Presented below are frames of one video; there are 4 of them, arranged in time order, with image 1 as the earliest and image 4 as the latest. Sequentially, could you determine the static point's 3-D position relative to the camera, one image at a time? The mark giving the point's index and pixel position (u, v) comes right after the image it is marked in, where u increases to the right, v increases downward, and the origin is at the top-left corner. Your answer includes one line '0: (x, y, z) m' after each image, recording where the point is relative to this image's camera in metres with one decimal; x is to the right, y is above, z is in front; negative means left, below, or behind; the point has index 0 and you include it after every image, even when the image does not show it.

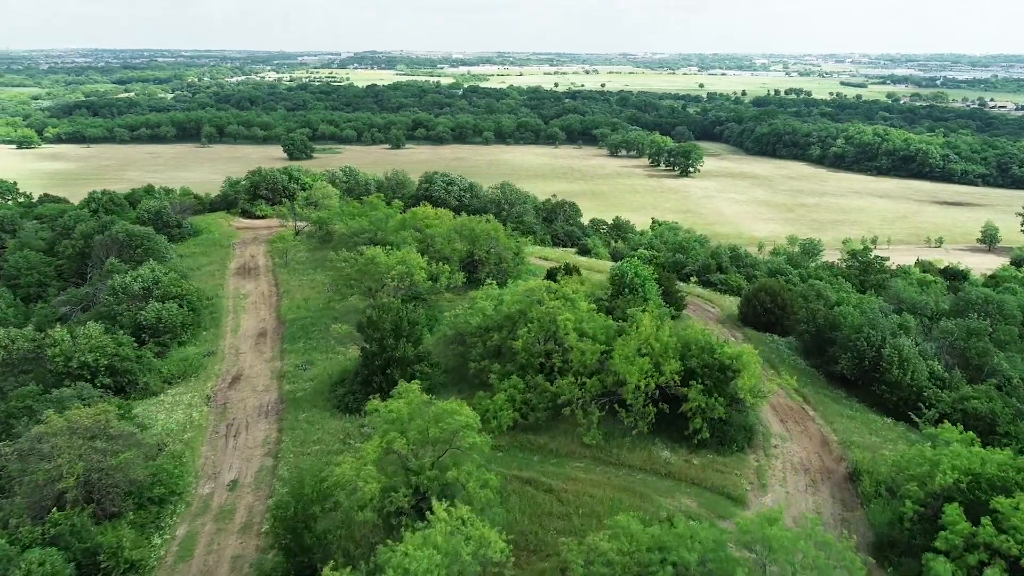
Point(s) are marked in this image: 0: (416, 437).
0: (-2.1, -3.3, +16.9) m
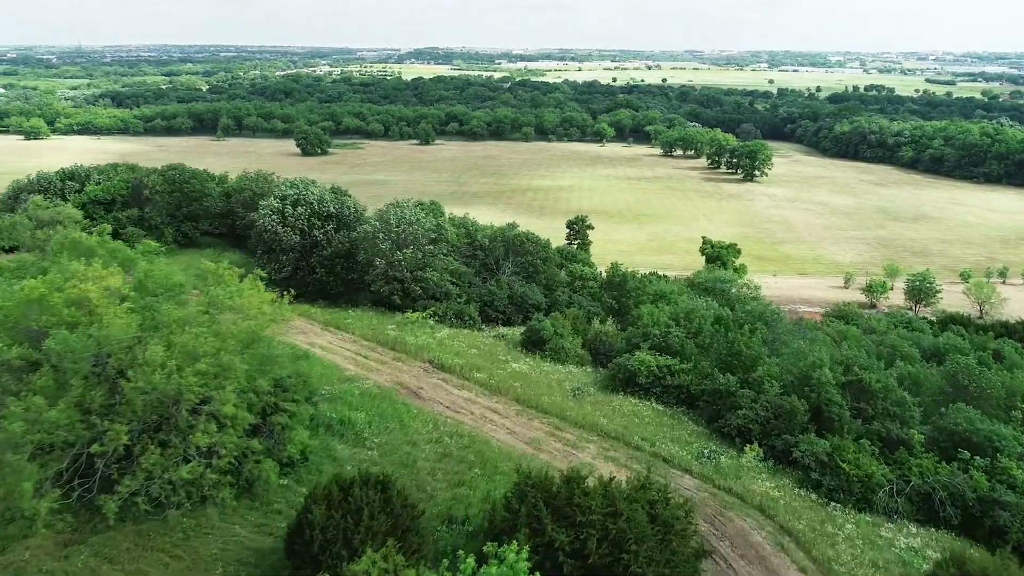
0: (-8.0, -7.0, -4.7) m
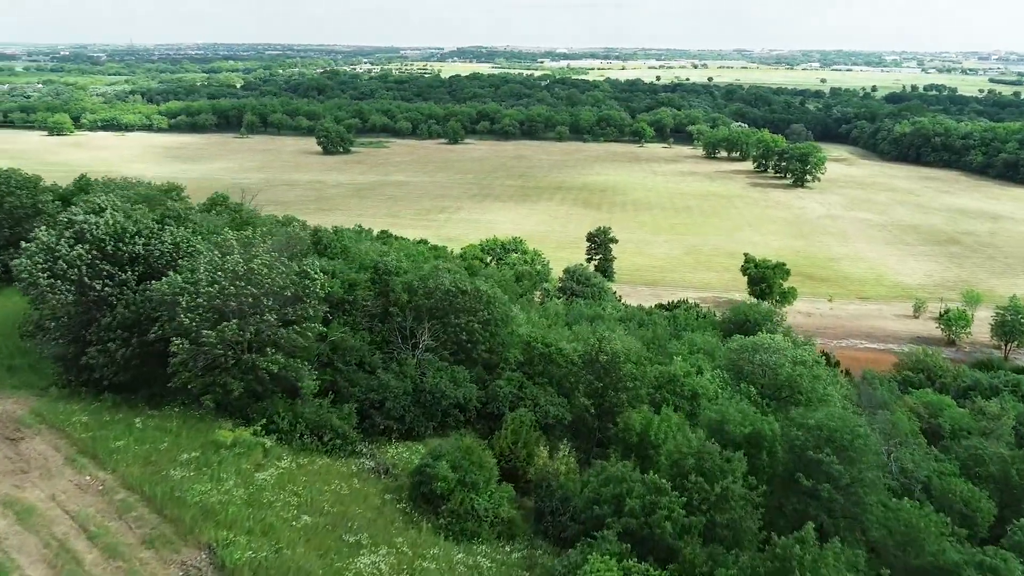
0: (-11.6, -8.7, -13.9) m
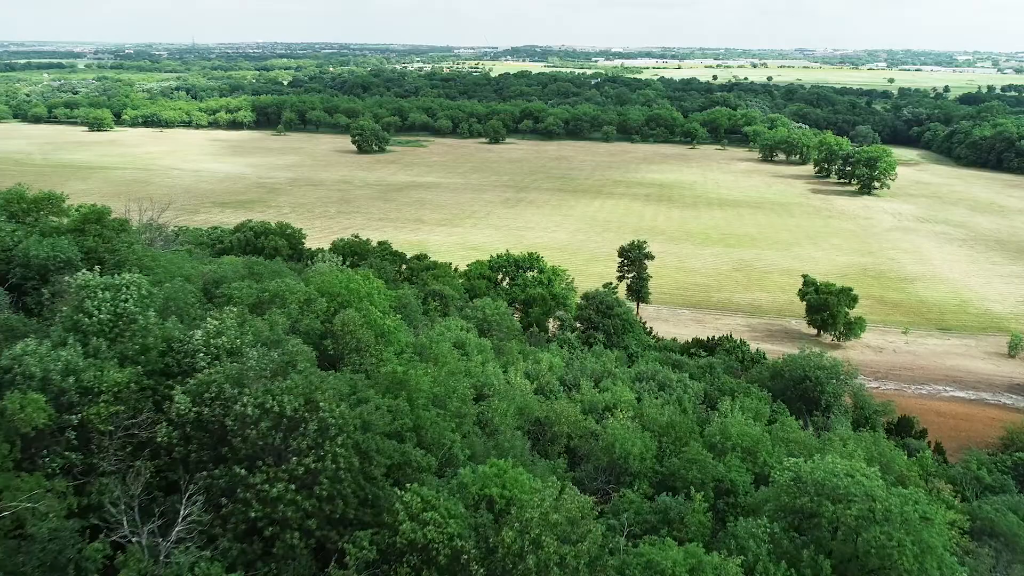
0: (-15.7, -10.0, -21.3) m
